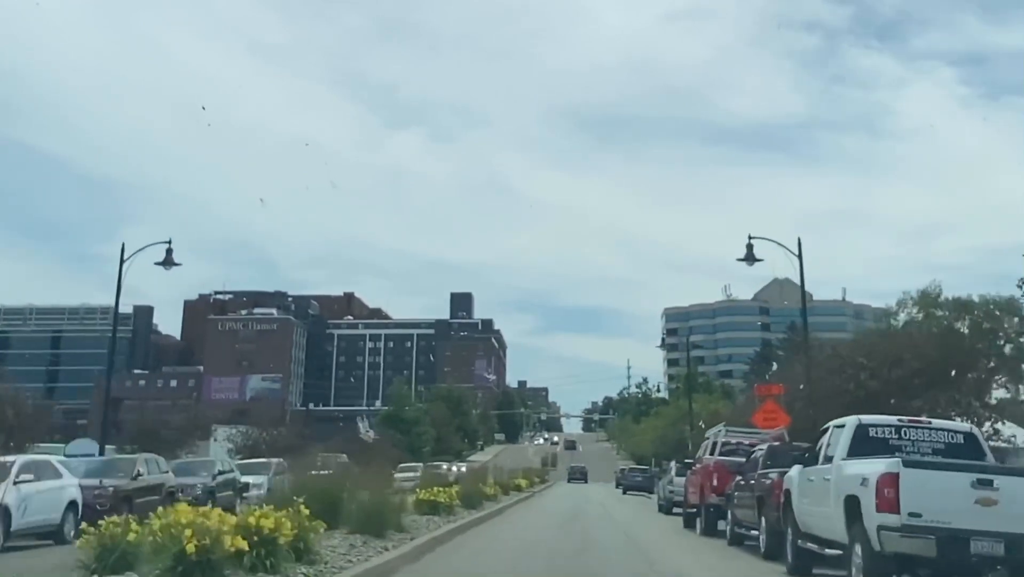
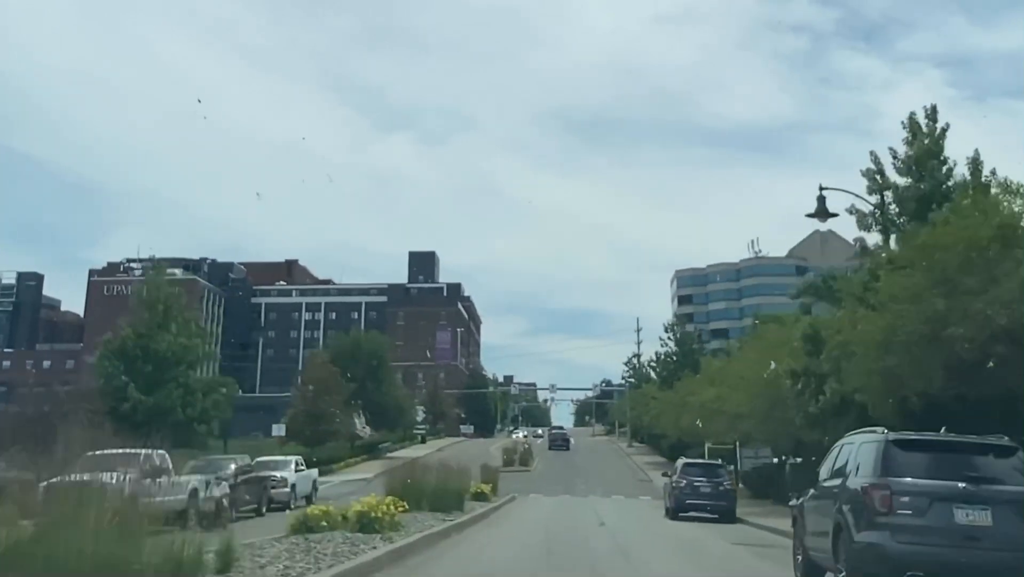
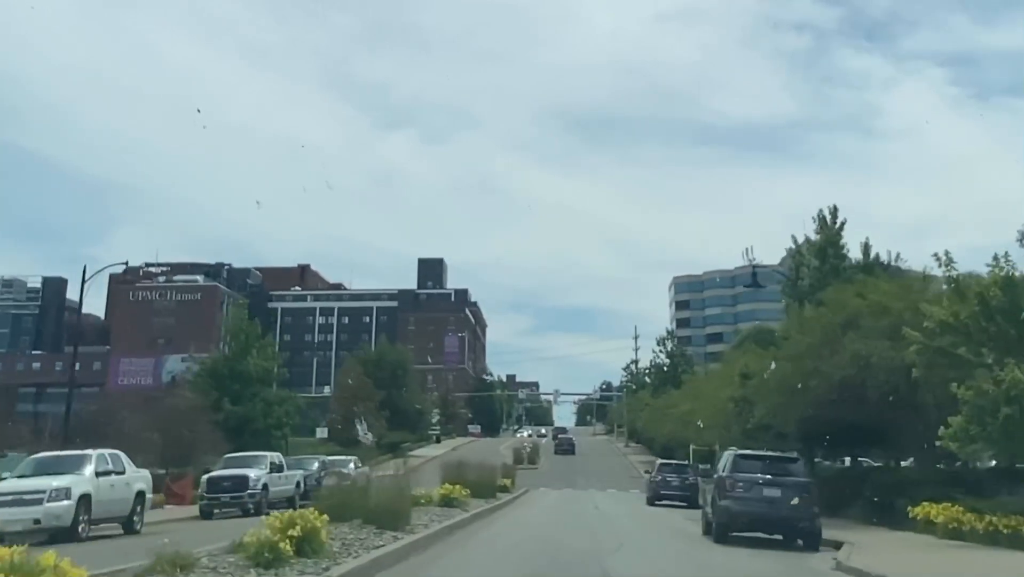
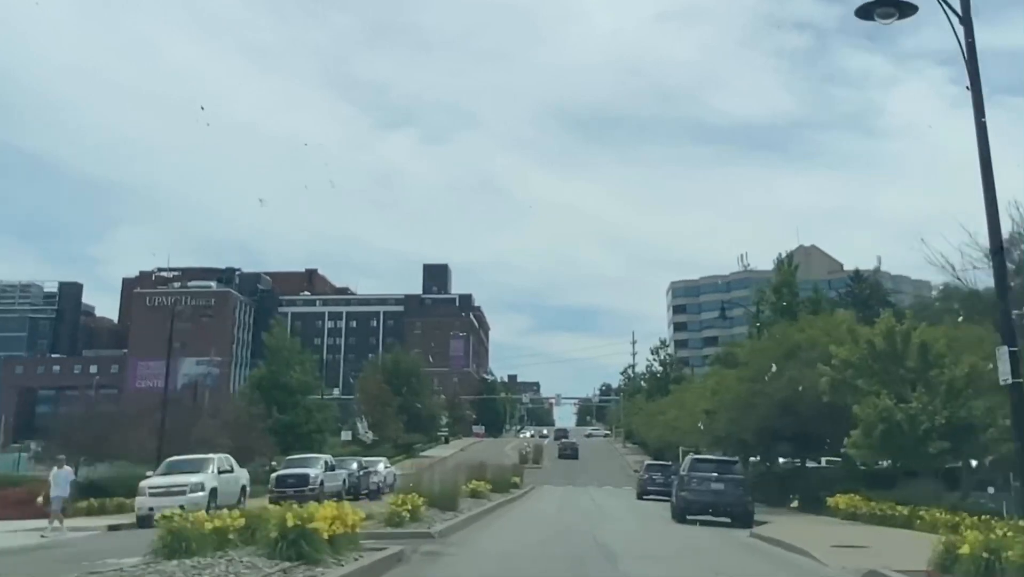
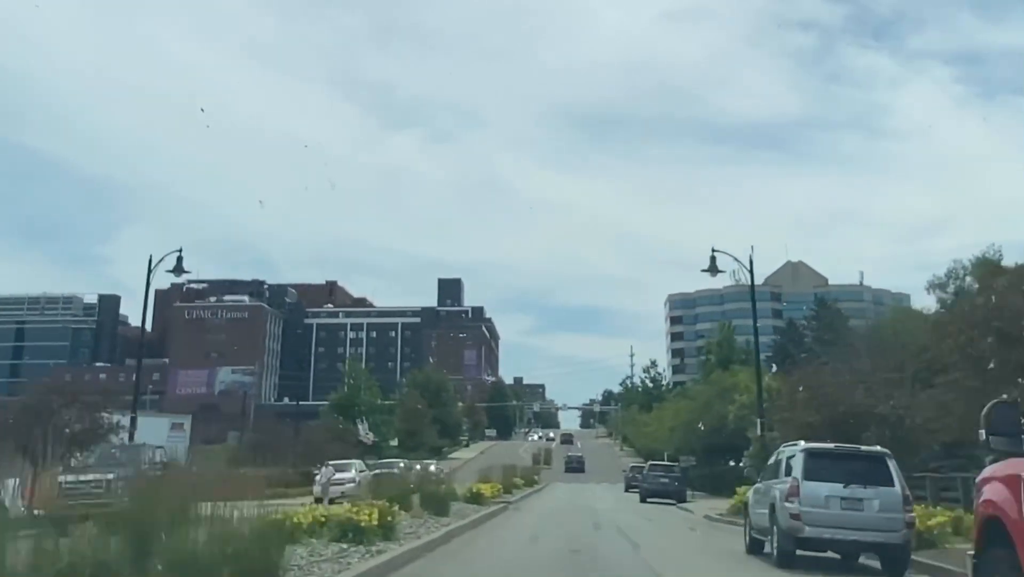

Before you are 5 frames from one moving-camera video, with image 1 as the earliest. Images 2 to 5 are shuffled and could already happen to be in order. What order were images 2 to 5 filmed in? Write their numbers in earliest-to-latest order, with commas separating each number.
5, 4, 3, 2
